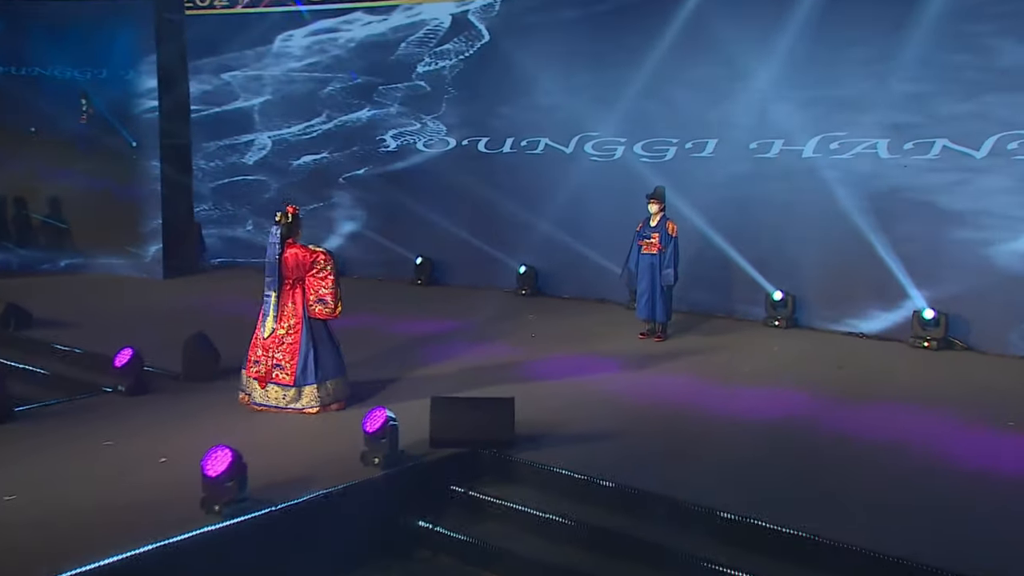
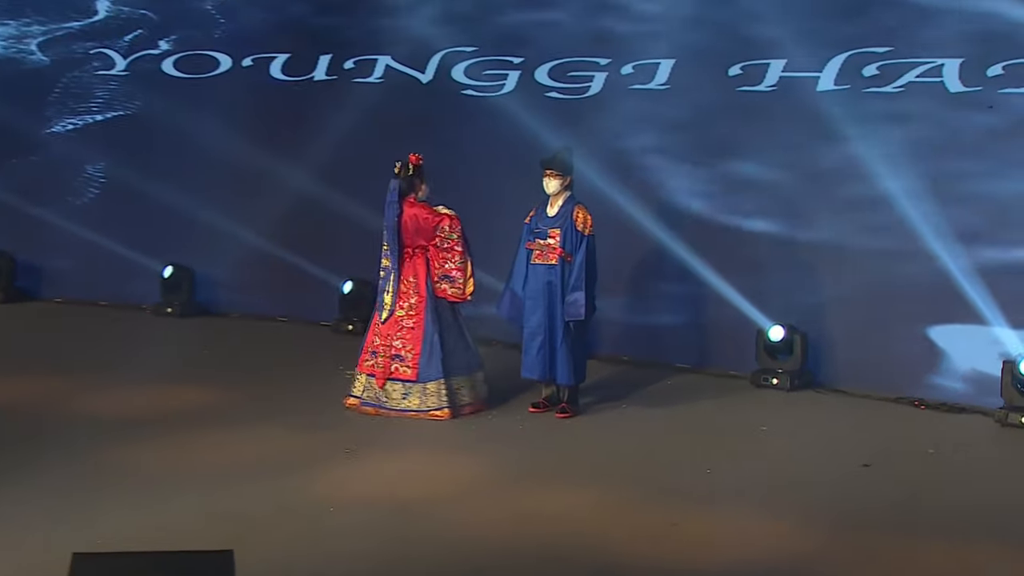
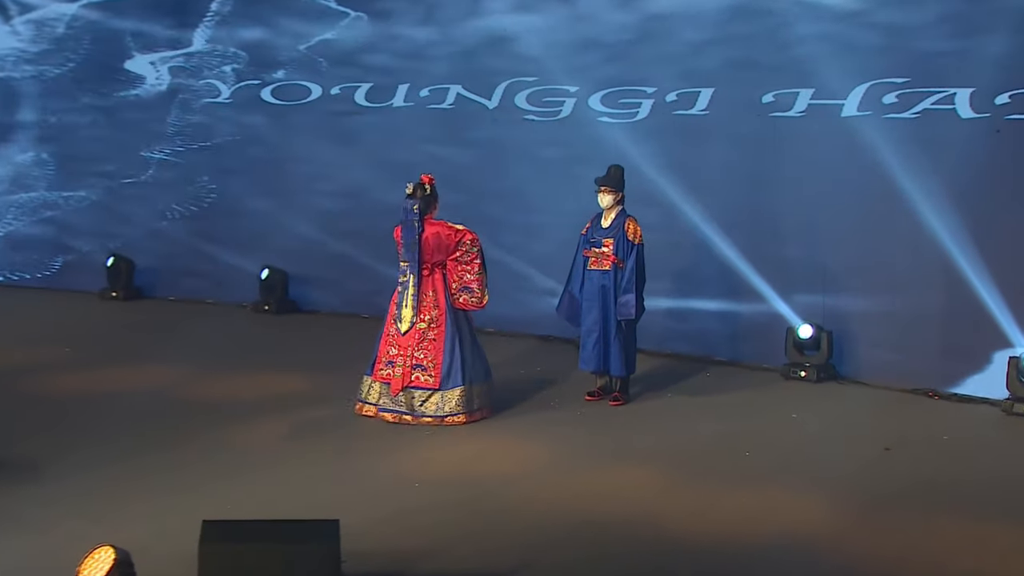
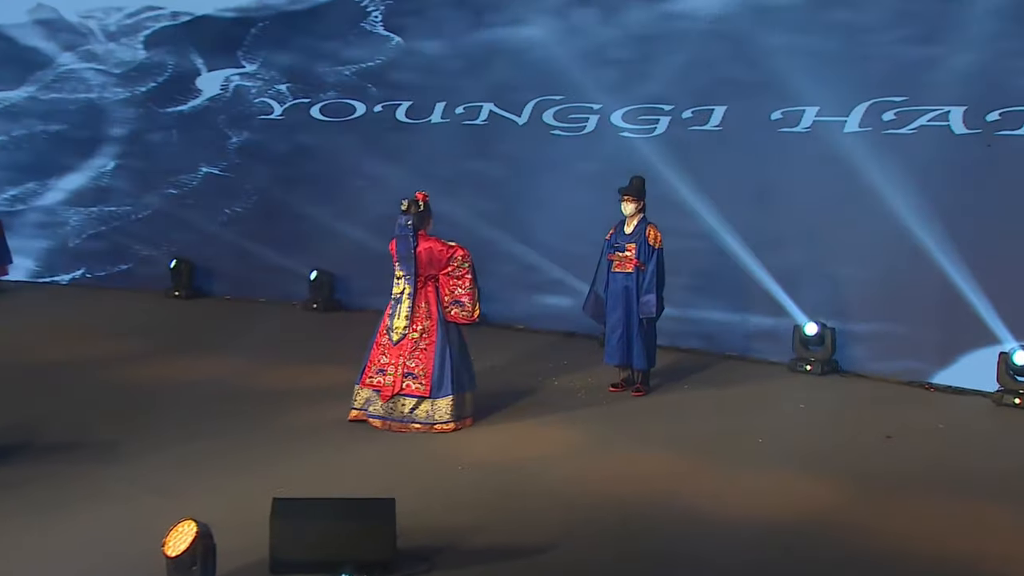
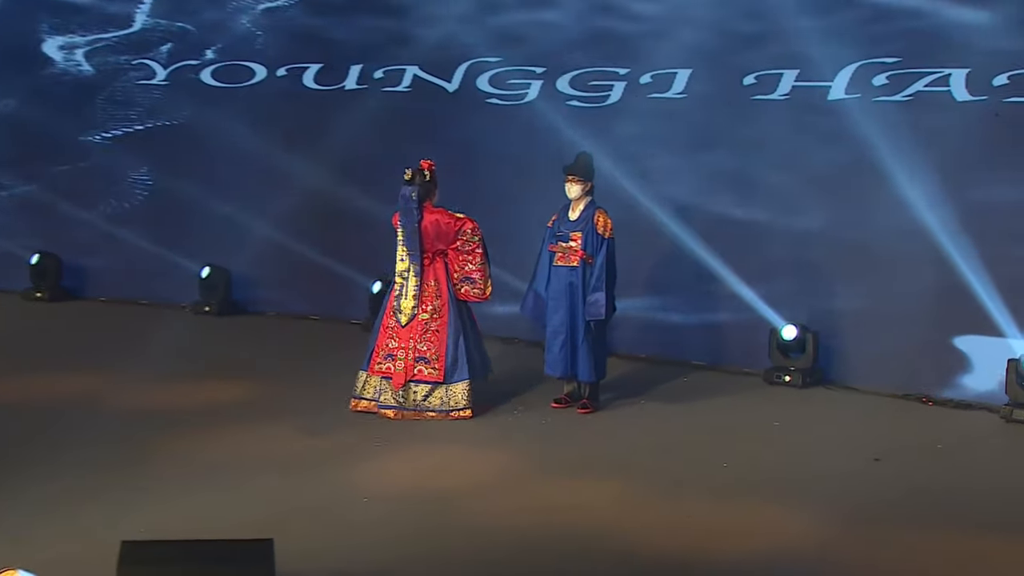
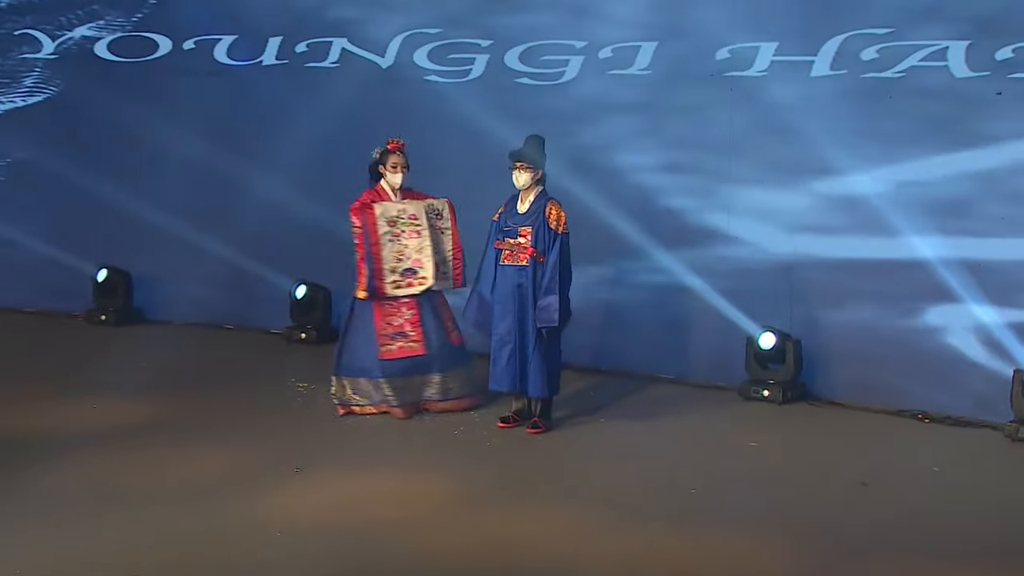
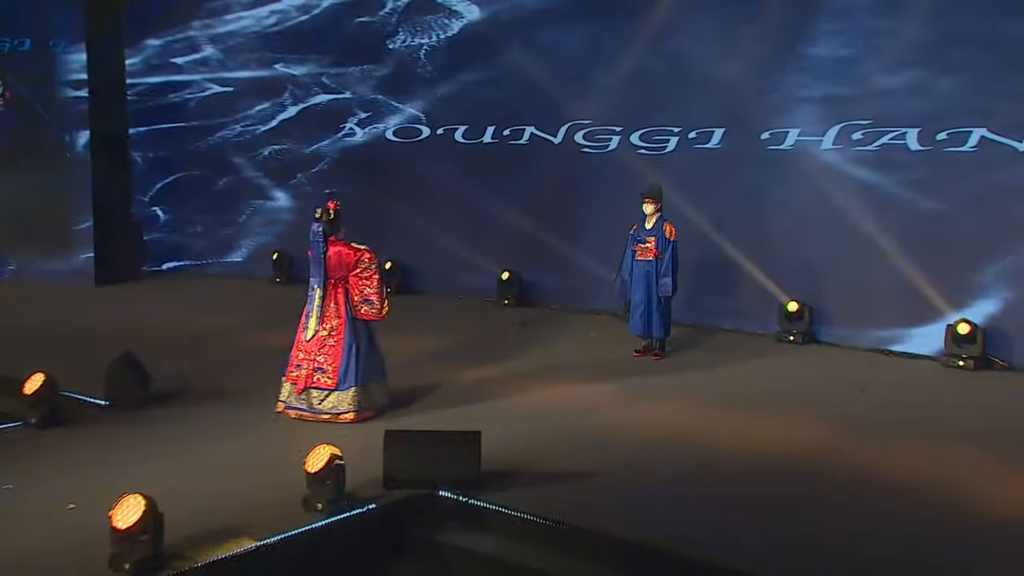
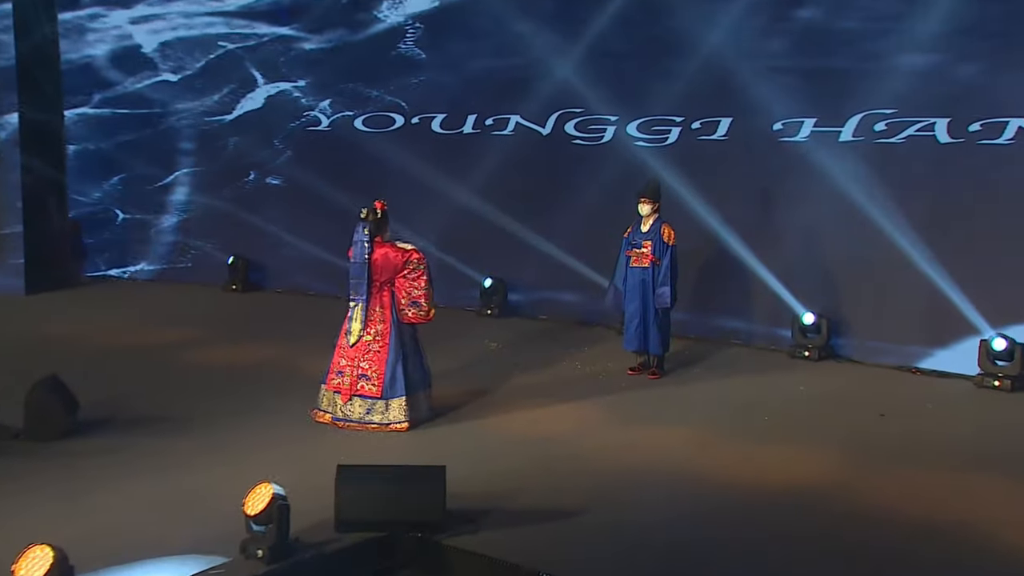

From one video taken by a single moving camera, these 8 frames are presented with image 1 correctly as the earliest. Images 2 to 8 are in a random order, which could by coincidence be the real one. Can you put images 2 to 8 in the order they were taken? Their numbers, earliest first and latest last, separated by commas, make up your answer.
7, 8, 4, 3, 5, 2, 6
